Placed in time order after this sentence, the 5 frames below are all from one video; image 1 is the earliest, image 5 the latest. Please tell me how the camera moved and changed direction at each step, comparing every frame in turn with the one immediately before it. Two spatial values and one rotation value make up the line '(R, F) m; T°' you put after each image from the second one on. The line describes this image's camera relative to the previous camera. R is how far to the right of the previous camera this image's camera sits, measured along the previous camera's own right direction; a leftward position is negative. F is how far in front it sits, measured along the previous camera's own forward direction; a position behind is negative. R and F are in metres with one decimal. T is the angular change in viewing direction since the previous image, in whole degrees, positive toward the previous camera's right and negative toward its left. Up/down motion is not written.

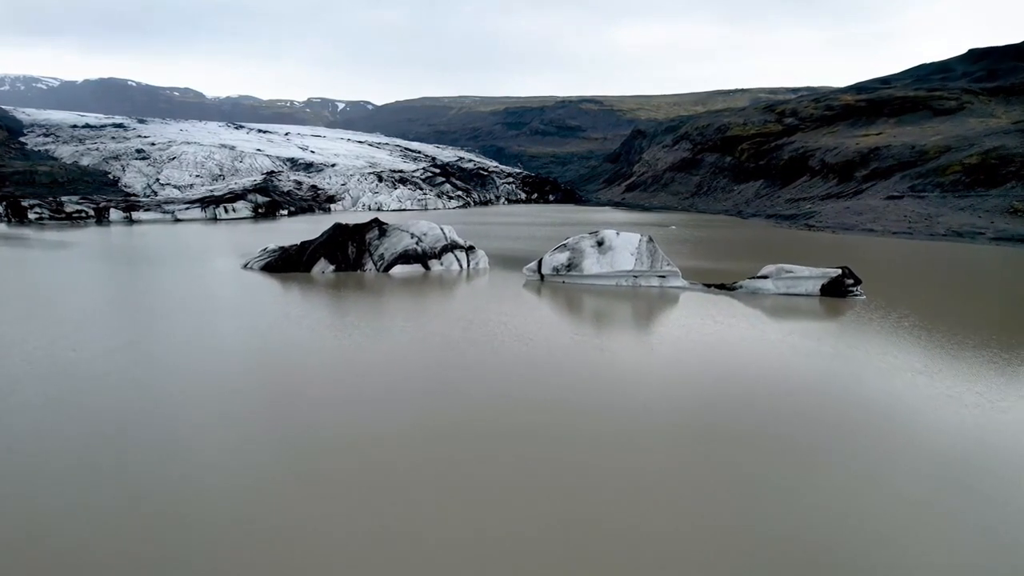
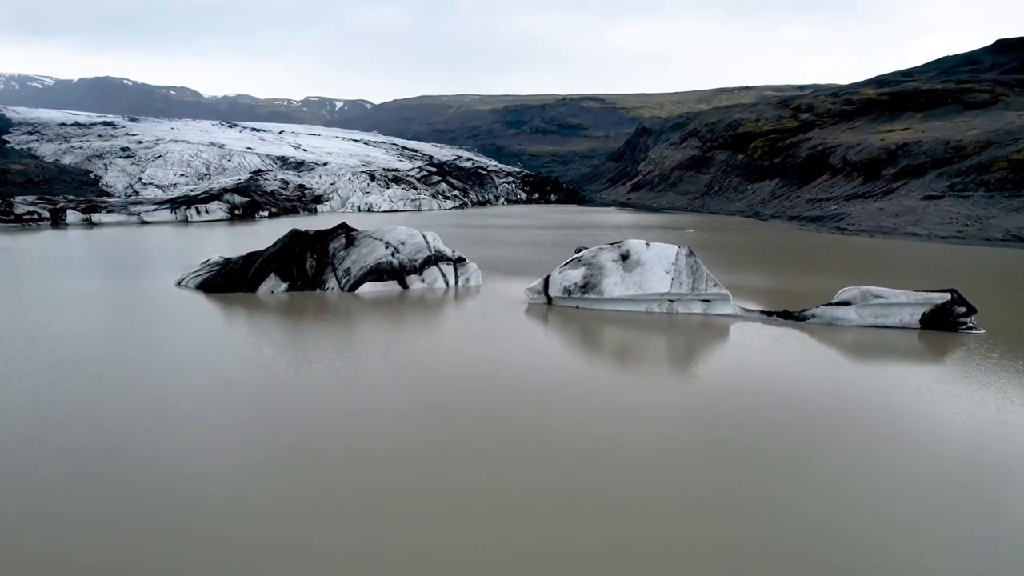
(0.0, +2.2) m; 0°
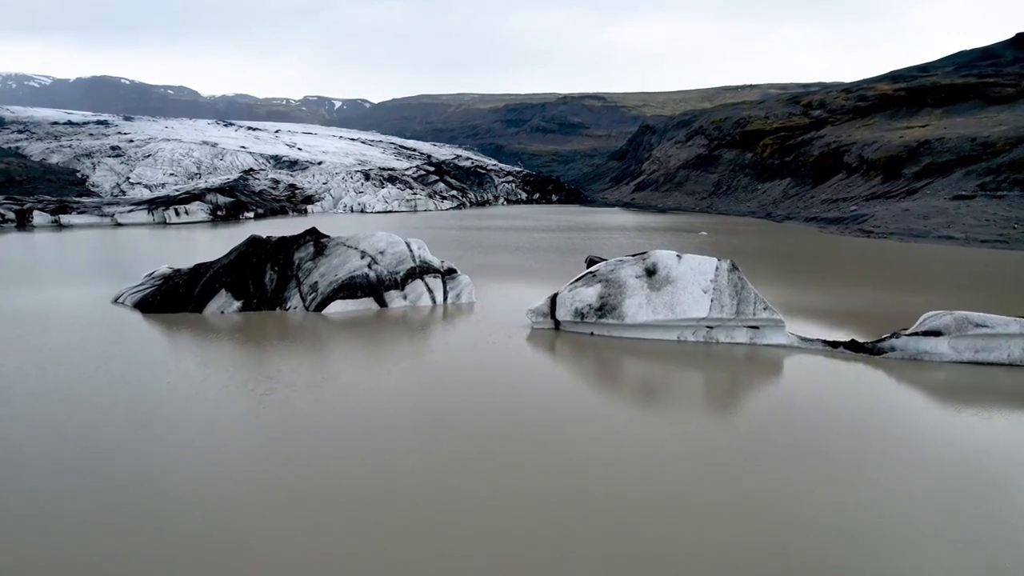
(0.0, +1.5) m; 0°
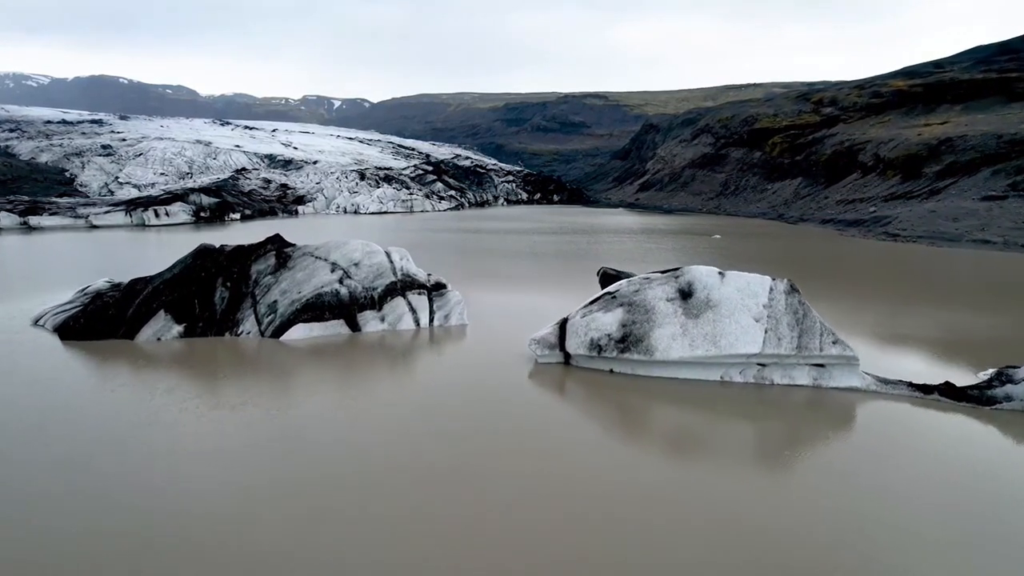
(0.0, +1.3) m; 0°
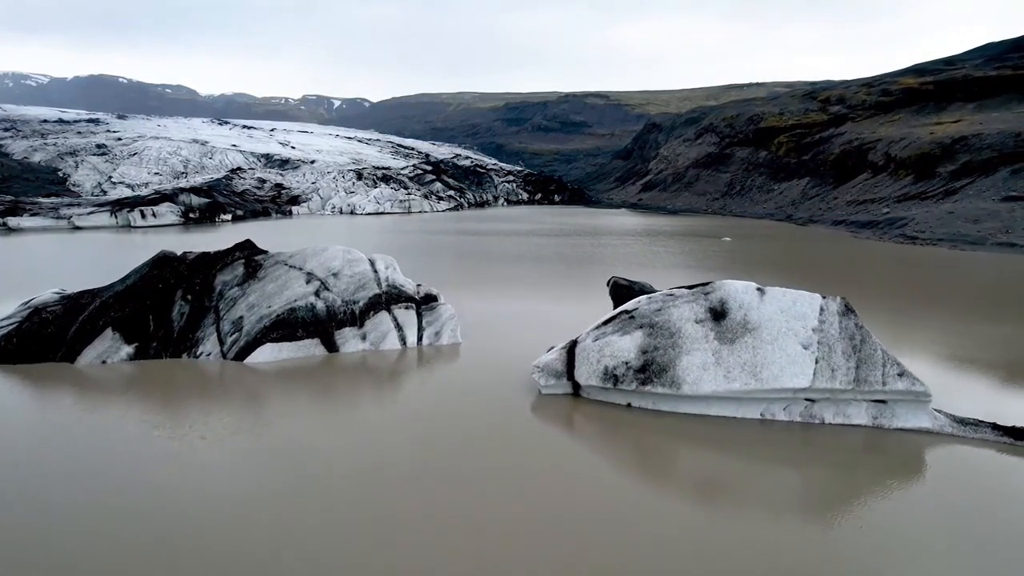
(0.0, +0.8) m; 0°
